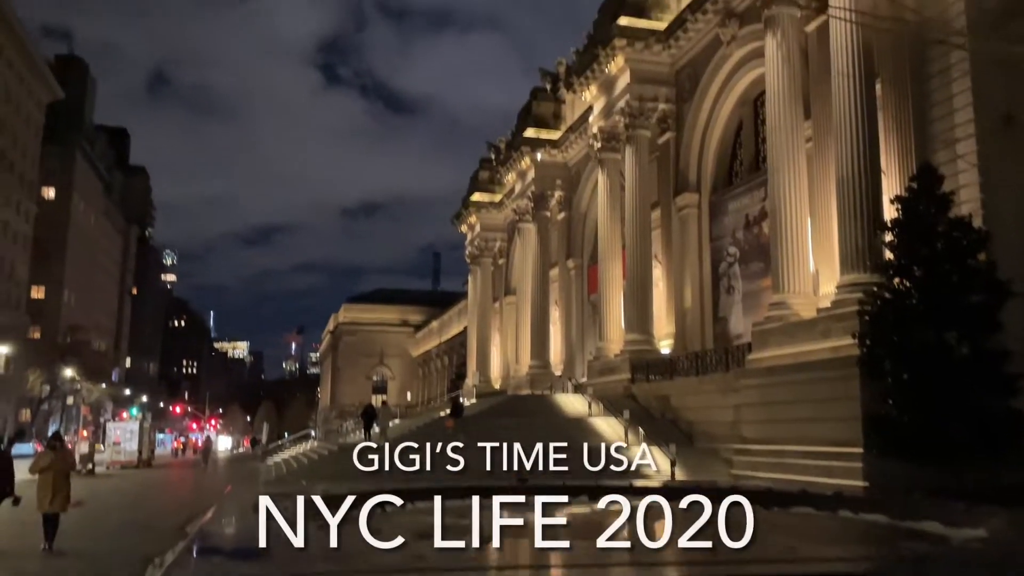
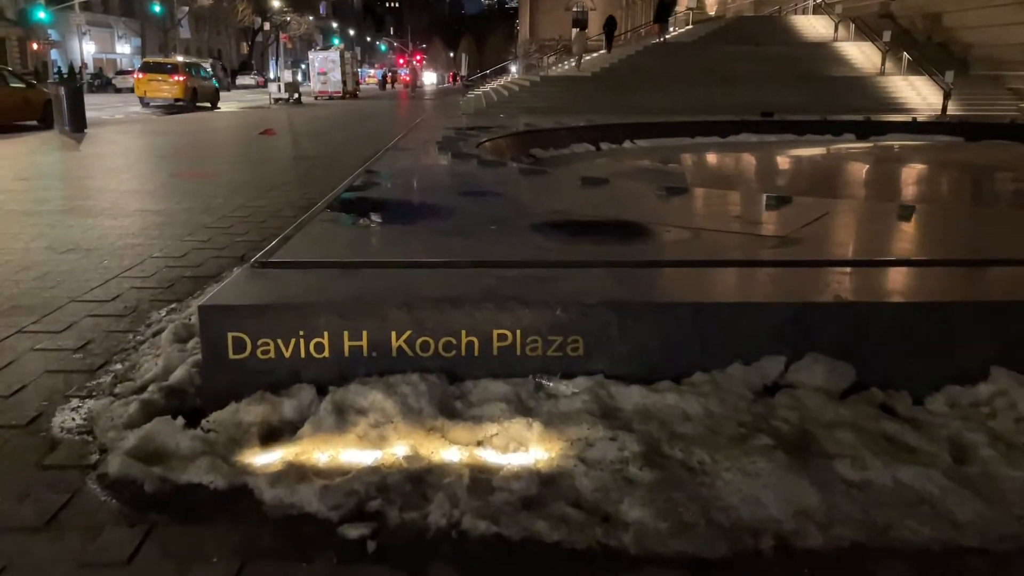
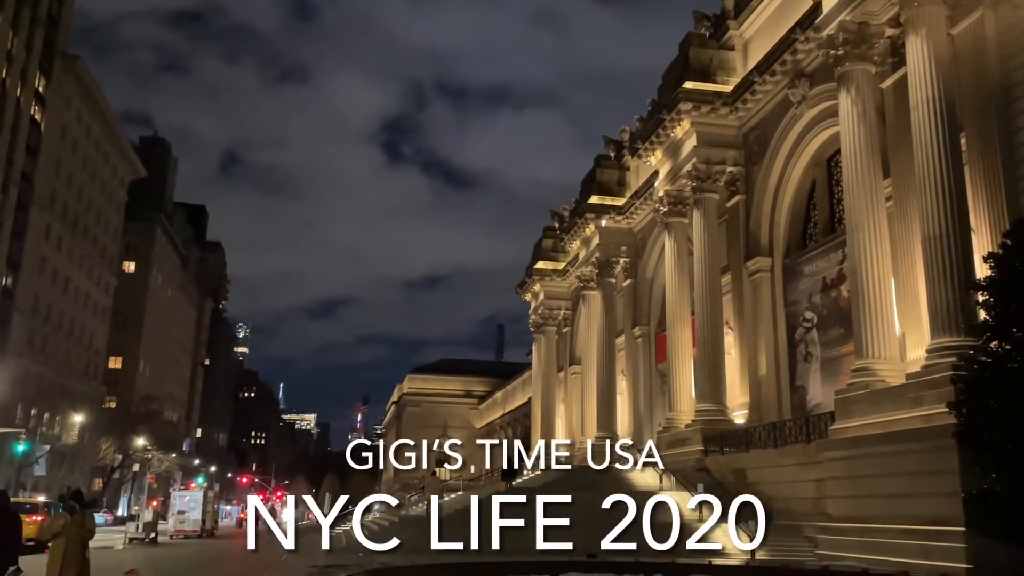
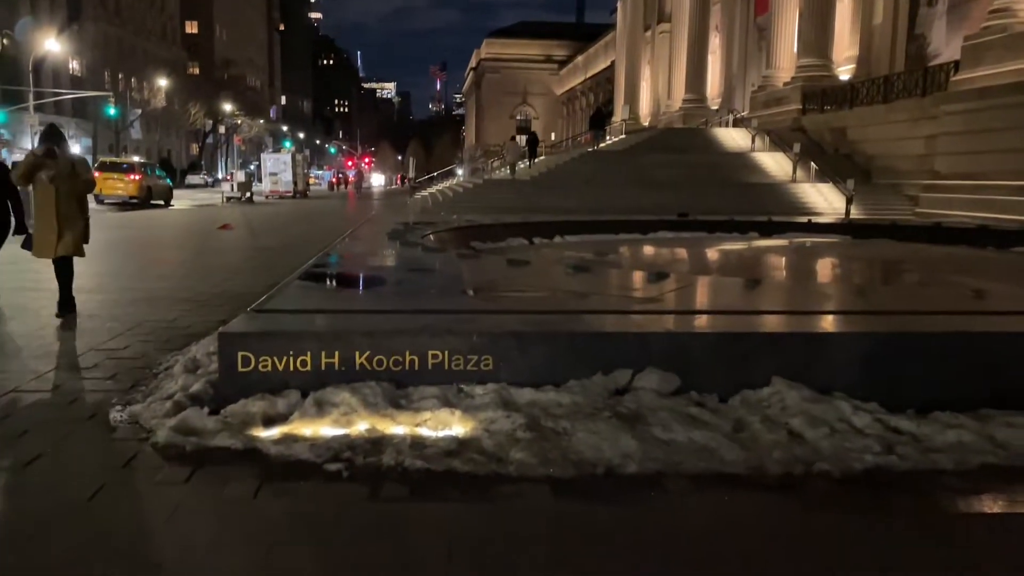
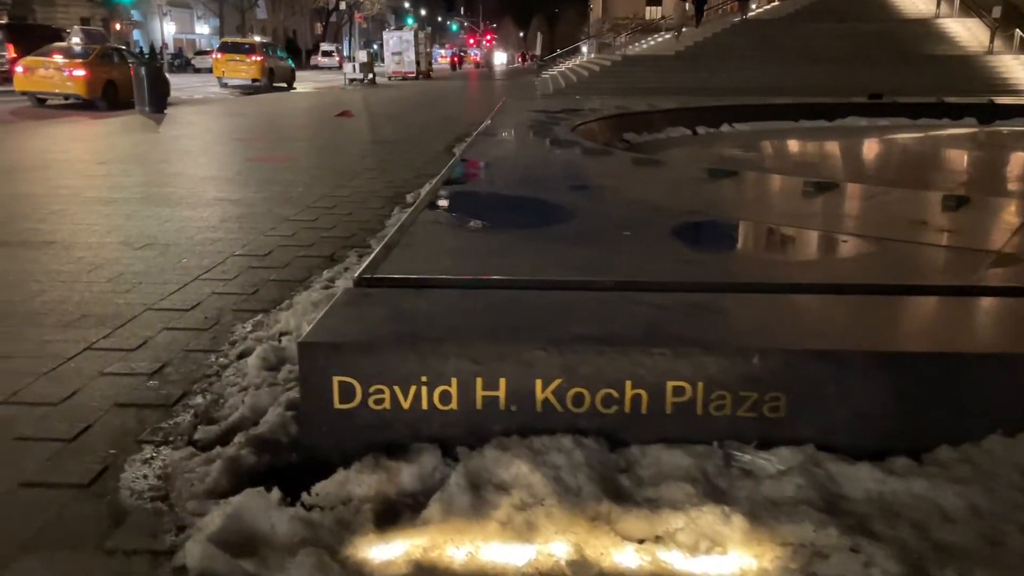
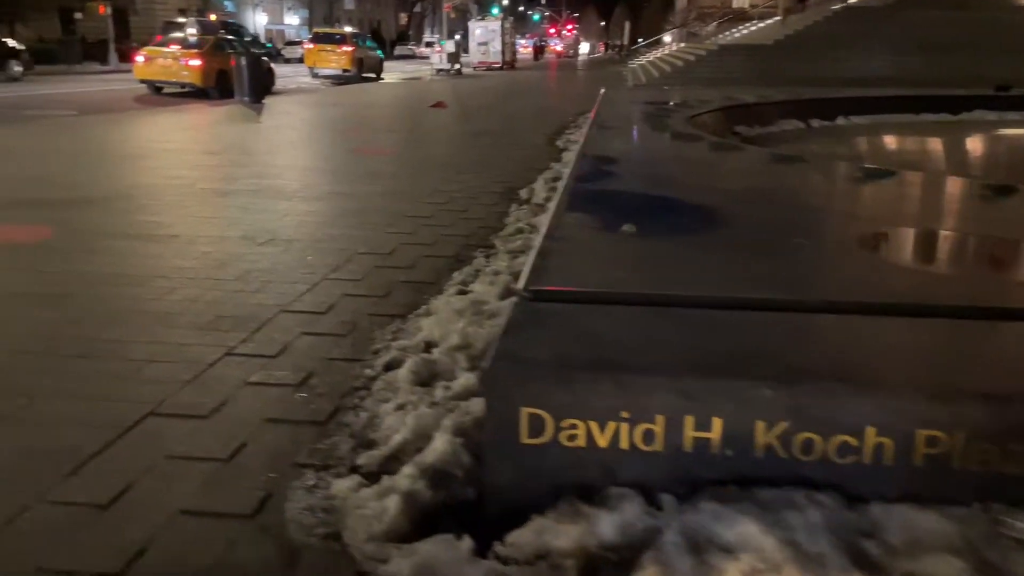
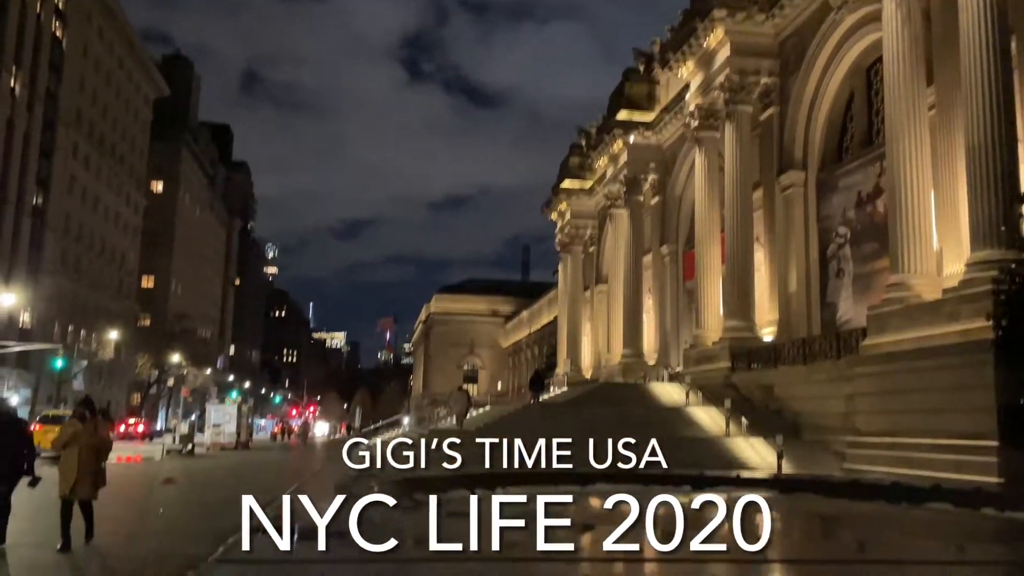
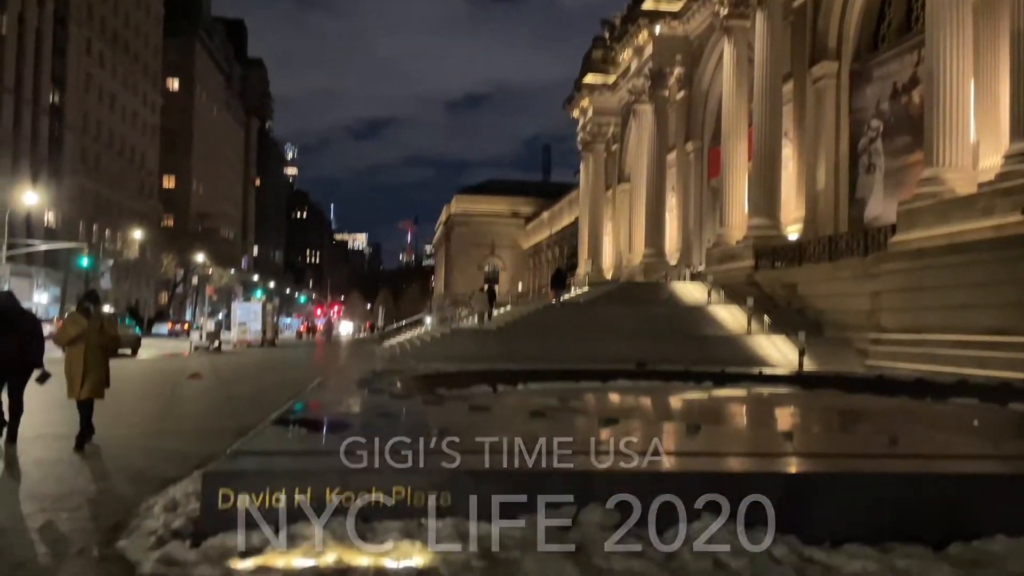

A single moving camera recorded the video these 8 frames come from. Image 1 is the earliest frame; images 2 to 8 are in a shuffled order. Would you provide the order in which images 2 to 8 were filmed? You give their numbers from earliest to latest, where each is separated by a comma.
3, 7, 8, 4, 2, 5, 6
